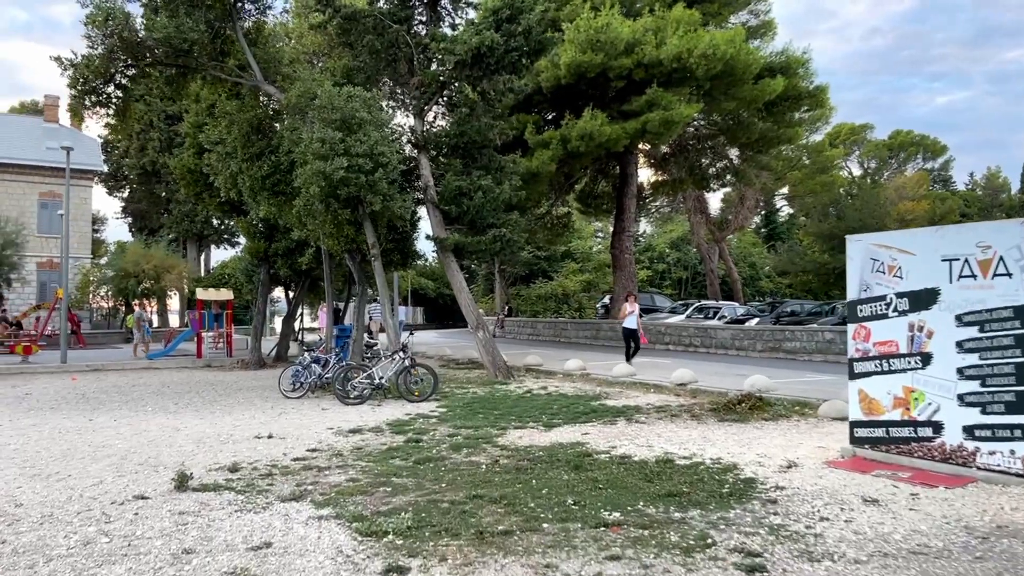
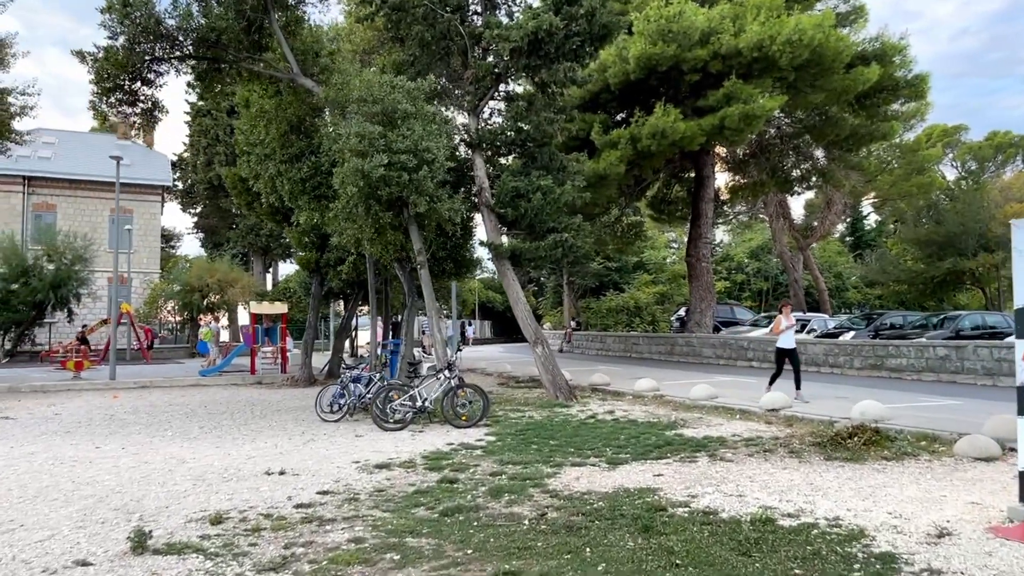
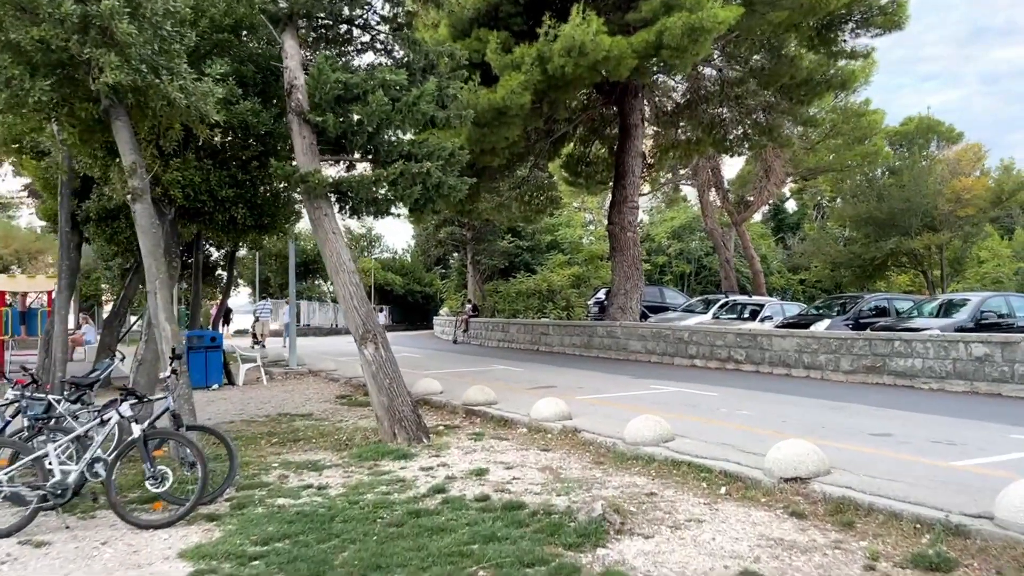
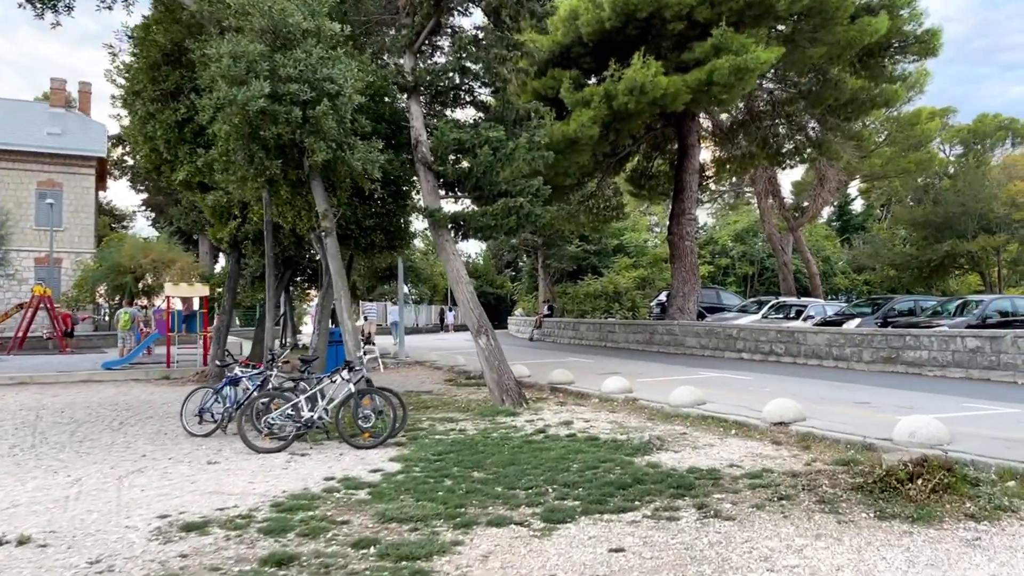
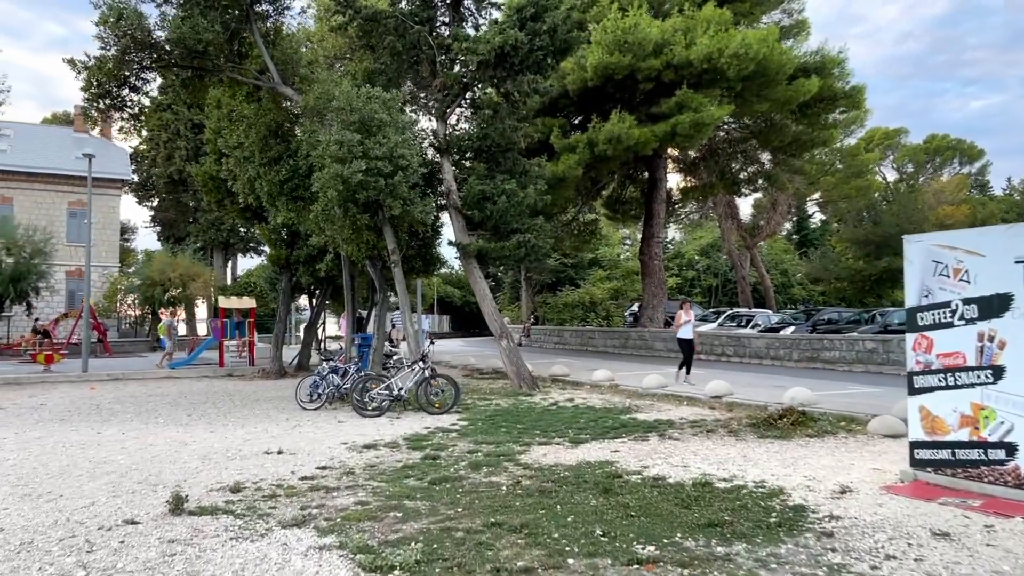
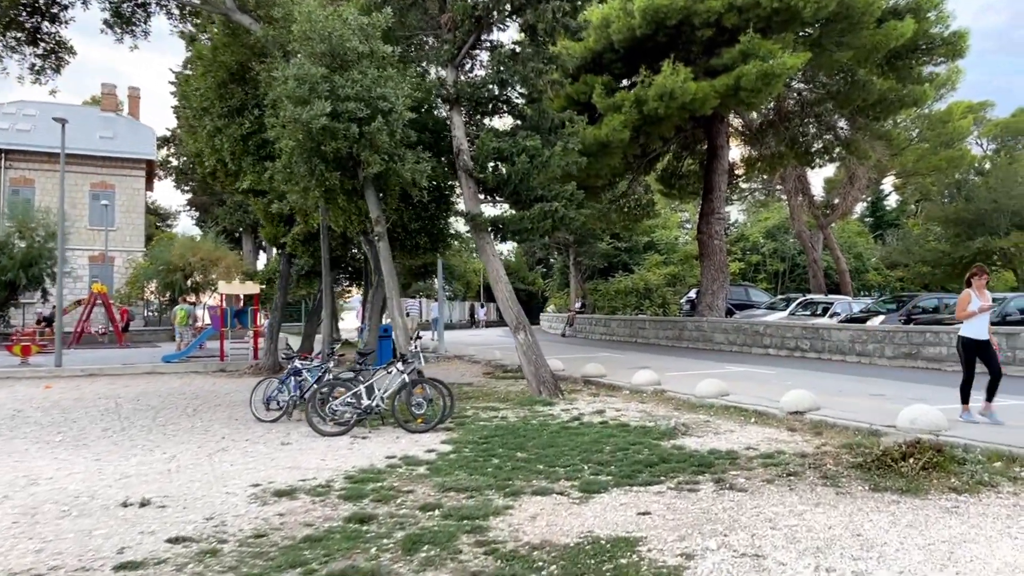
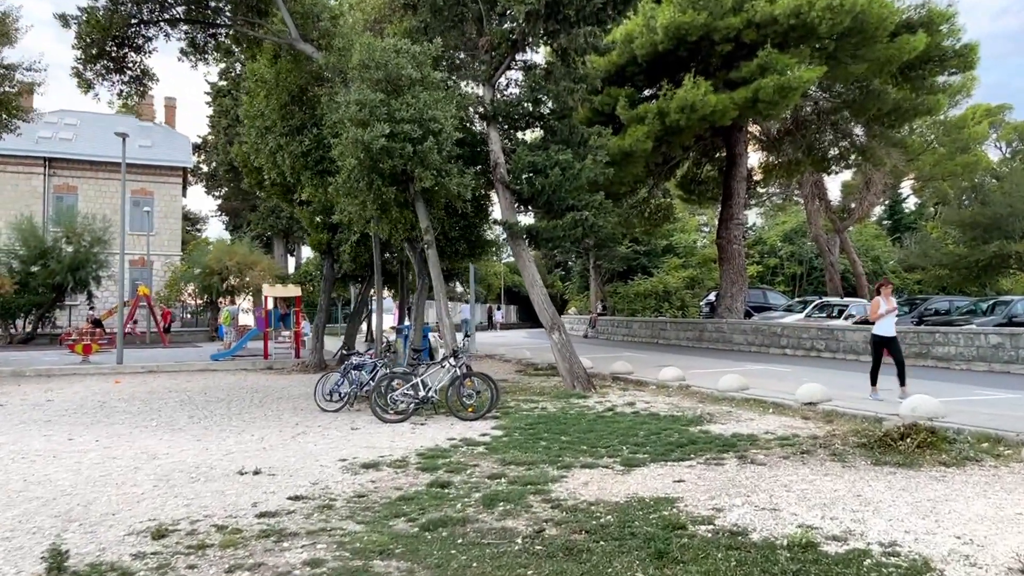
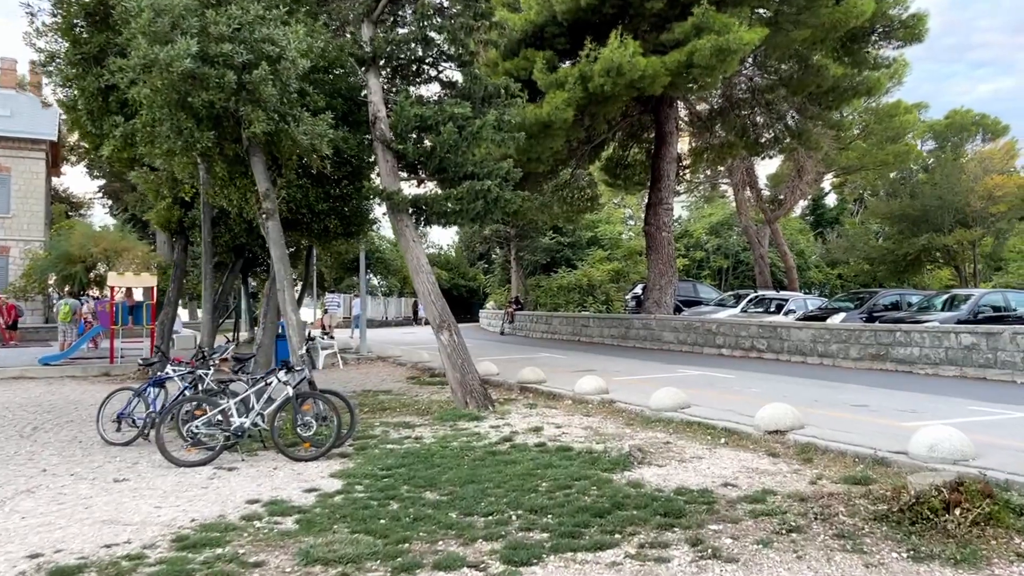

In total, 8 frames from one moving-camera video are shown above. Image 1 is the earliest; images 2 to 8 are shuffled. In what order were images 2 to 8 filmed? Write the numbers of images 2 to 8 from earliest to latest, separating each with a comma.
5, 2, 7, 6, 4, 8, 3
